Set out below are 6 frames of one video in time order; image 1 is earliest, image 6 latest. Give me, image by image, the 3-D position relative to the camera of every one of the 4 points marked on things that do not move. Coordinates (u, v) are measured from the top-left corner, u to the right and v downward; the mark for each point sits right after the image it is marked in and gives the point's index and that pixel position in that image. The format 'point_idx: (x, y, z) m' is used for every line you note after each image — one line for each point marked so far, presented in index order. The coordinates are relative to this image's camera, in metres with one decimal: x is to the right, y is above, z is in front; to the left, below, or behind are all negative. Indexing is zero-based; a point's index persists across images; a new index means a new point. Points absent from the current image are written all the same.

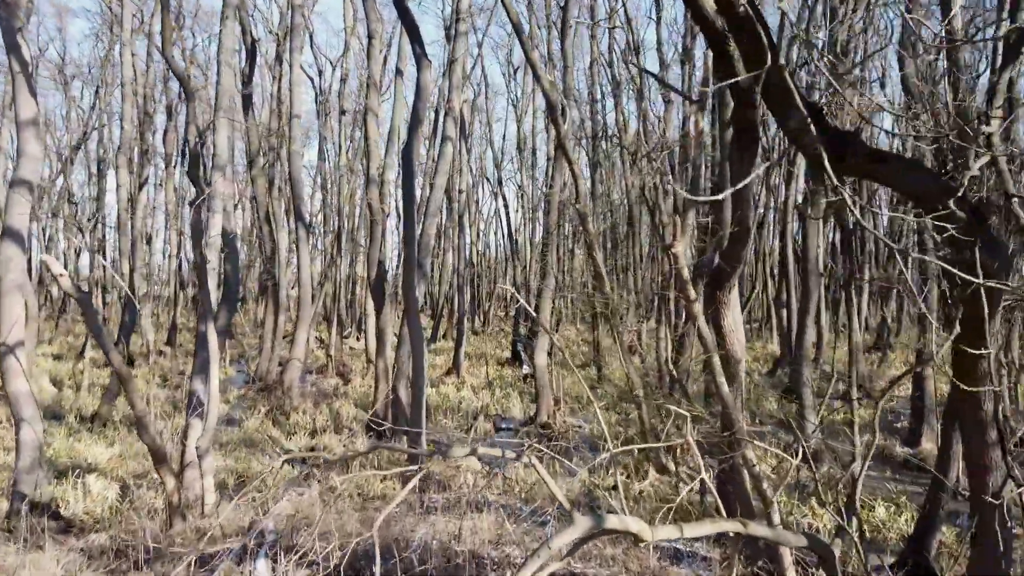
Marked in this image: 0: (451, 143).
0: (-0.7, +1.7, +7.7) m
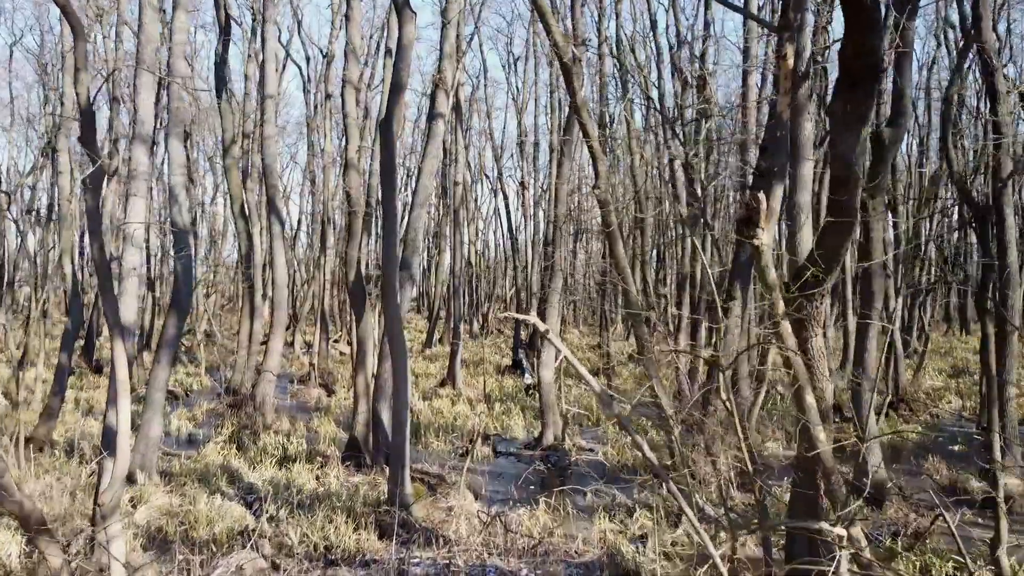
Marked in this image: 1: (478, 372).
0: (-0.7, +1.6, +6.6) m
1: (-0.6, -1.6, +12.8) m
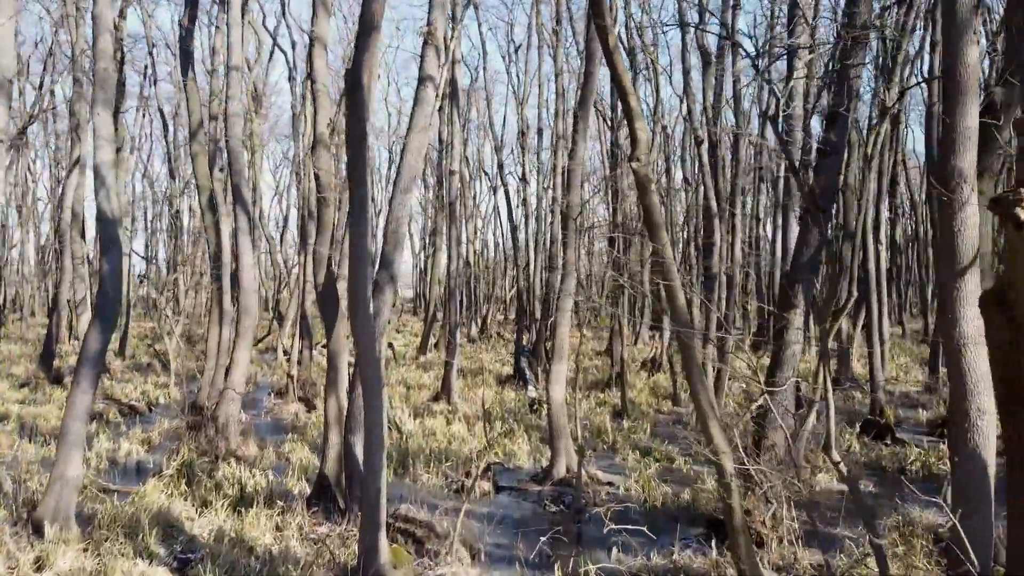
0: (-0.6, +1.6, +5.3) m
1: (-0.6, -1.6, +11.6) m
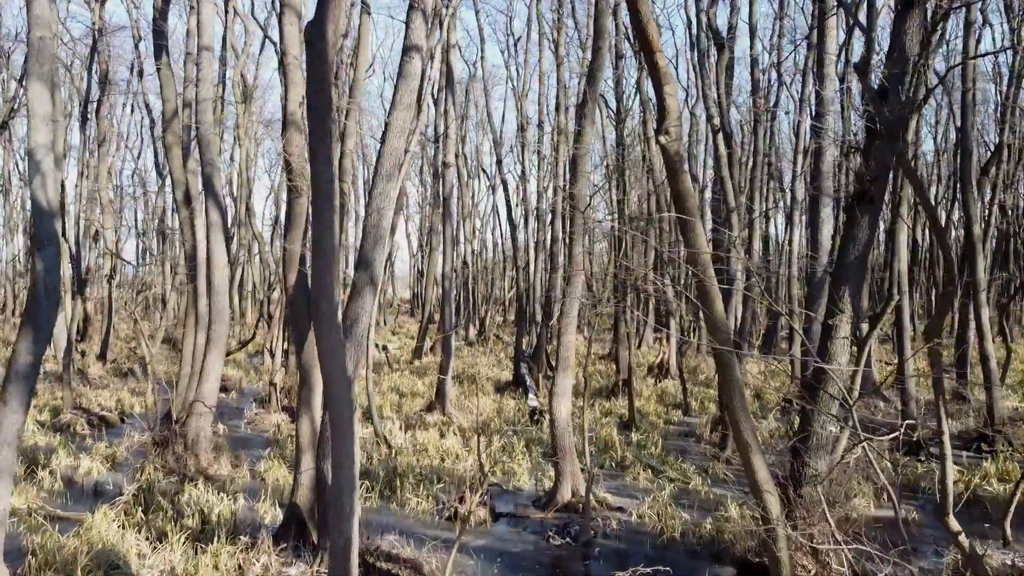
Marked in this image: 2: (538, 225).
0: (-0.6, +1.6, +4.6) m
1: (-0.6, -1.6, +10.9) m
2: (+0.6, +1.4, +15.3) m
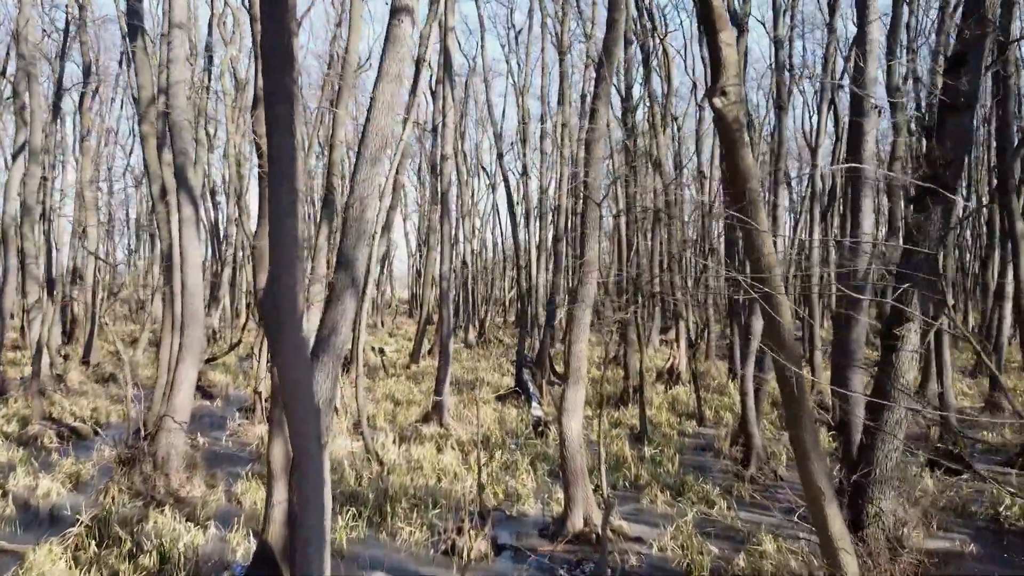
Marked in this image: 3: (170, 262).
0: (-0.6, +1.6, +4.0) m
1: (-0.6, -1.7, +10.3) m
2: (+0.6, +1.4, +14.6) m
3: (-3.9, +0.3, +7.8) m
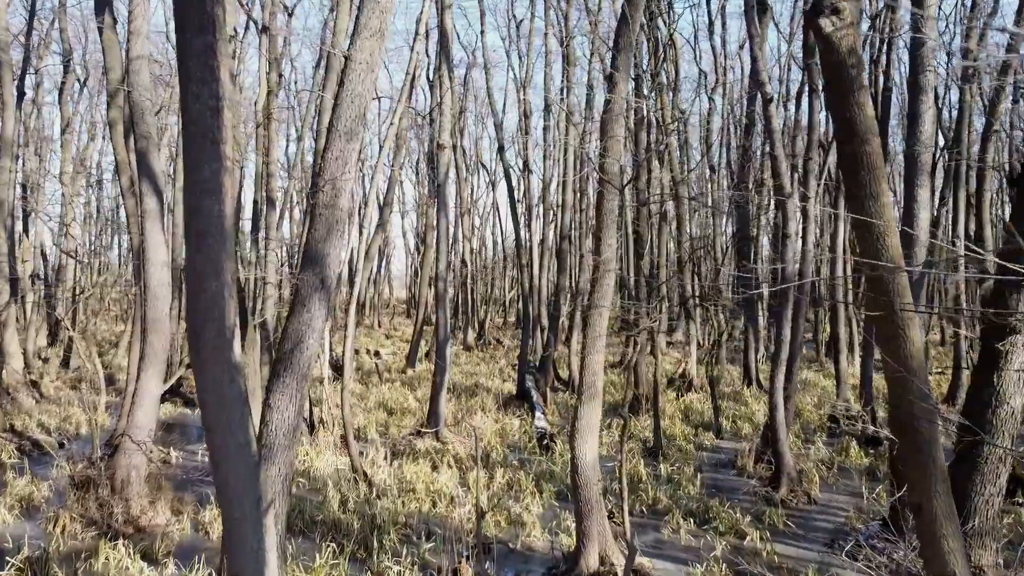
0: (-0.5, +1.5, +3.3) m
1: (-0.6, -1.7, +9.6) m
2: (+0.6, +1.4, +13.9) m
3: (-3.9, +0.3, +7.1) m
